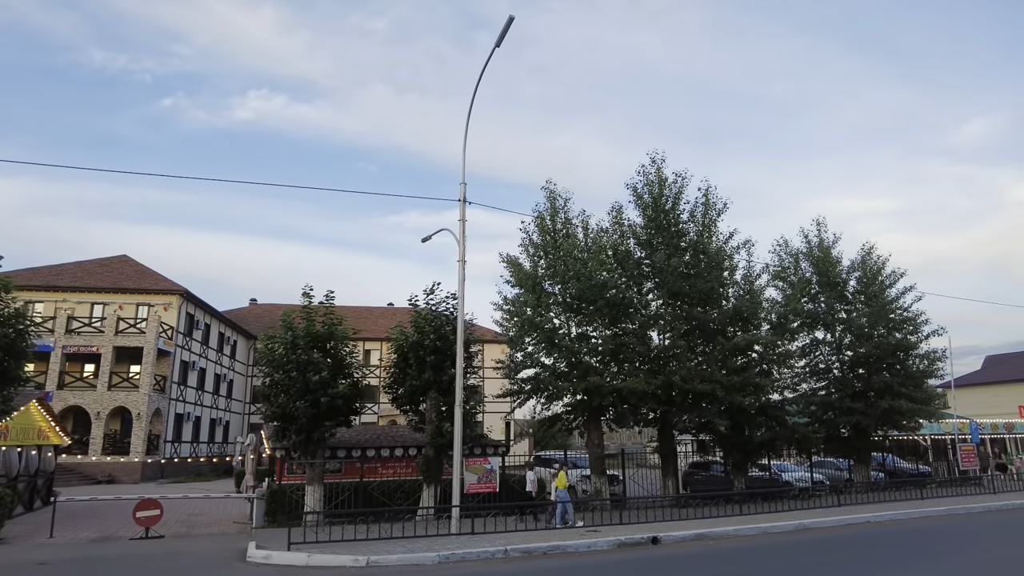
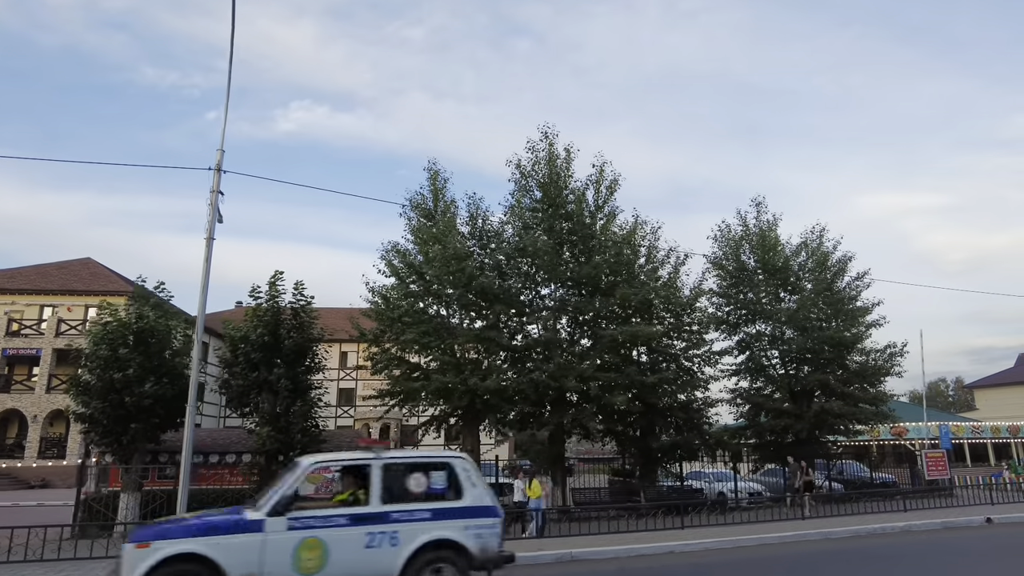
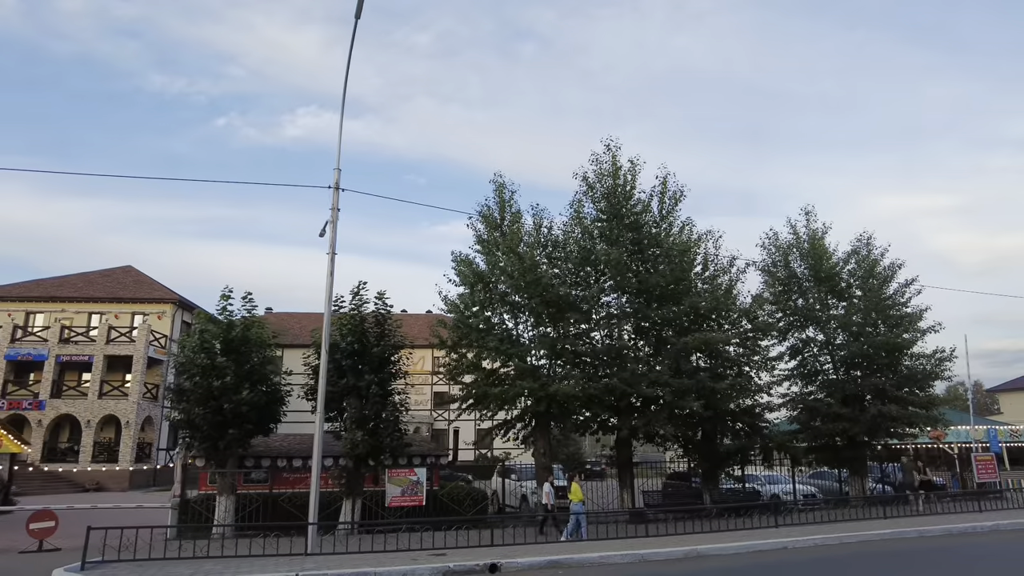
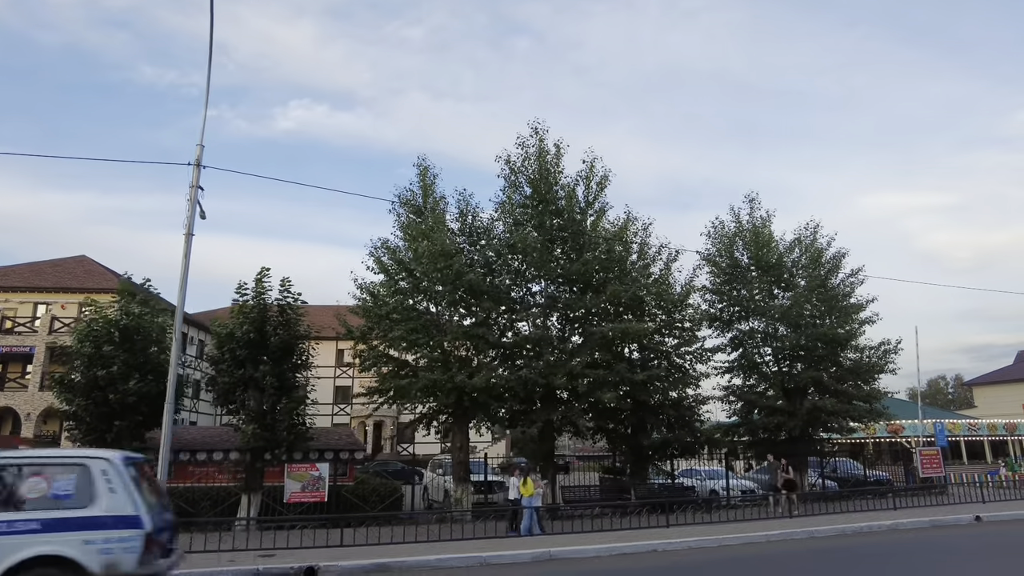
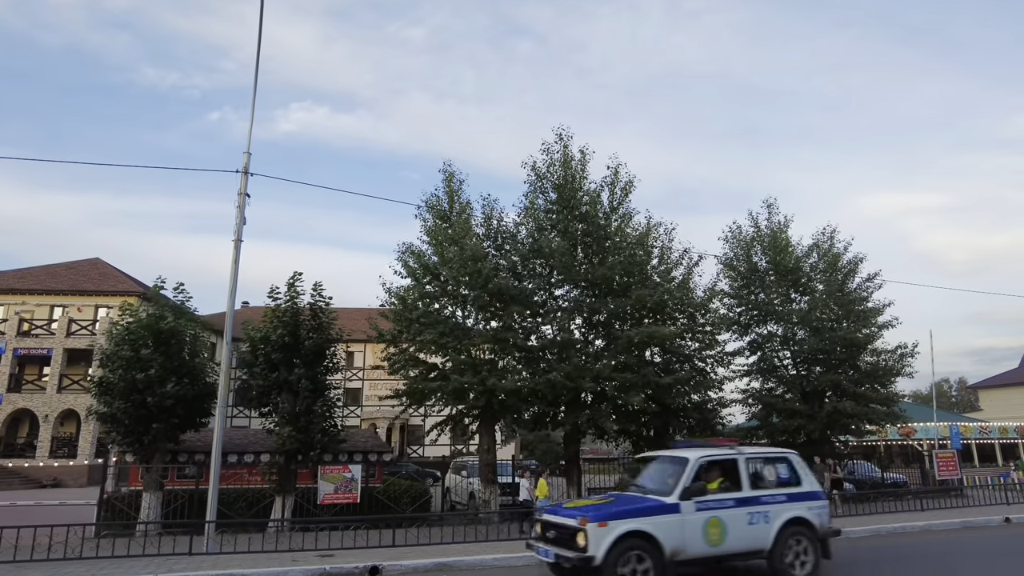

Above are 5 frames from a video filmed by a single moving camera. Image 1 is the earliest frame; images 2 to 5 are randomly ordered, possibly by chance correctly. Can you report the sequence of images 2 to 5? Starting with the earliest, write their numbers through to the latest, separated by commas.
3, 5, 2, 4
